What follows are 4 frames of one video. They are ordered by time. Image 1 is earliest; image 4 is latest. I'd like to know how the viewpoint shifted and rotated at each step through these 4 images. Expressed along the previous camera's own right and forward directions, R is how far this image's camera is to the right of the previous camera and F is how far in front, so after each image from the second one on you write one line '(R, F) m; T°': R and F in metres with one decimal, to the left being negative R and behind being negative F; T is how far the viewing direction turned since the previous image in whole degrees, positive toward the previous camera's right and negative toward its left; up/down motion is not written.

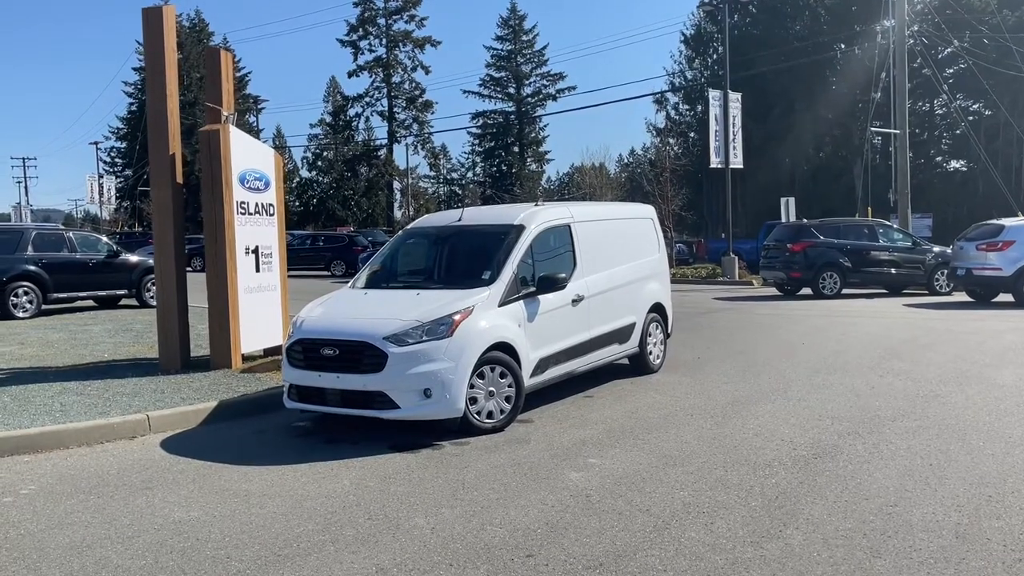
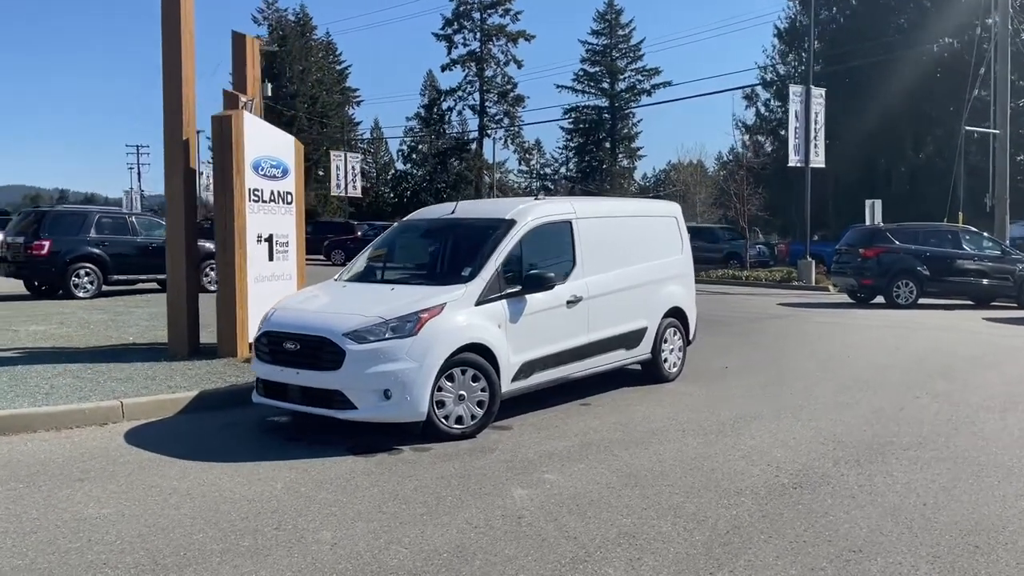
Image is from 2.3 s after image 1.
(+1.0, +0.5) m; -6°
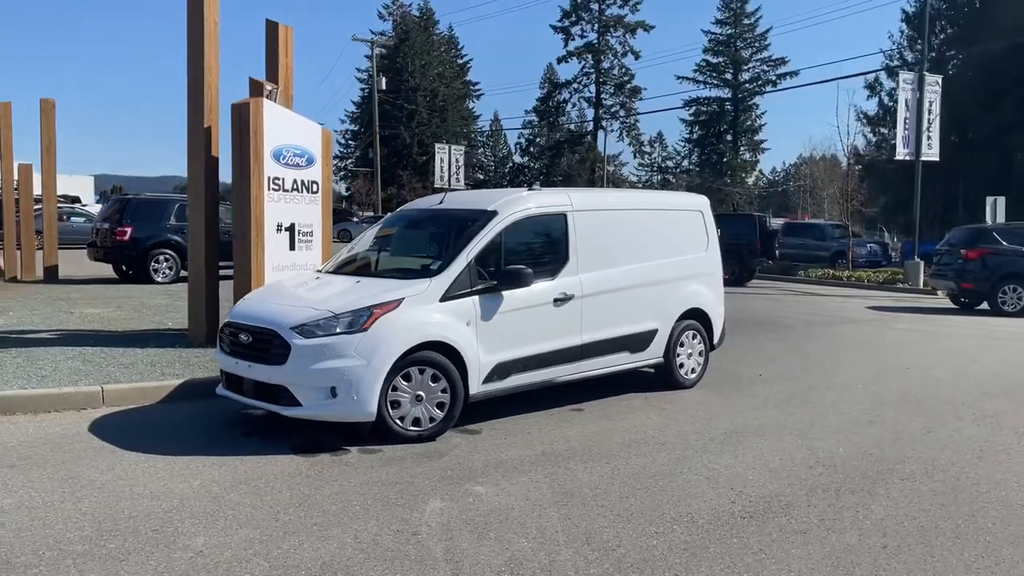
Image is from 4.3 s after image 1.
(+1.2, +0.5) m; -8°
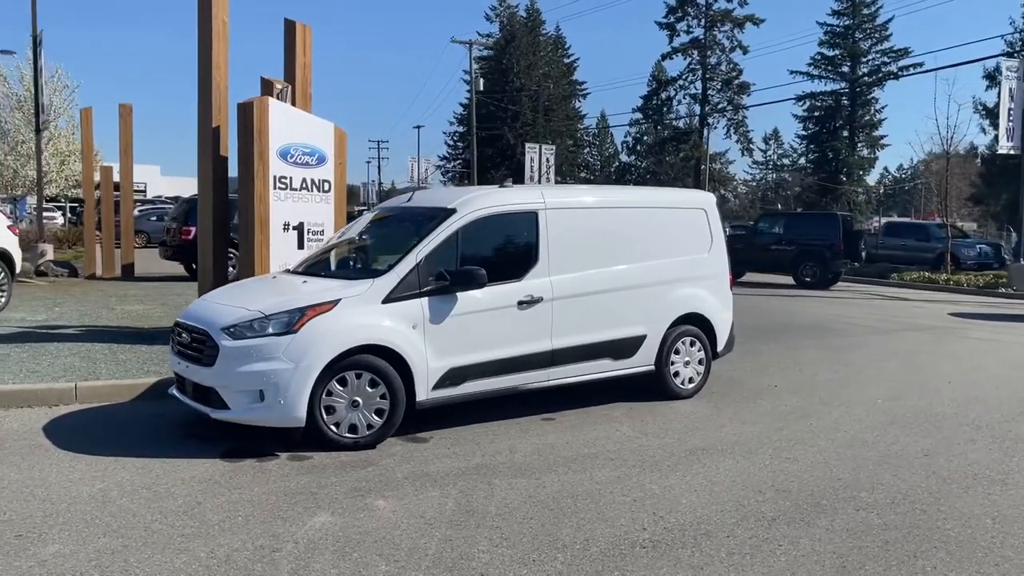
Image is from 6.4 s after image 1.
(+1.3, +0.5) m; -7°
